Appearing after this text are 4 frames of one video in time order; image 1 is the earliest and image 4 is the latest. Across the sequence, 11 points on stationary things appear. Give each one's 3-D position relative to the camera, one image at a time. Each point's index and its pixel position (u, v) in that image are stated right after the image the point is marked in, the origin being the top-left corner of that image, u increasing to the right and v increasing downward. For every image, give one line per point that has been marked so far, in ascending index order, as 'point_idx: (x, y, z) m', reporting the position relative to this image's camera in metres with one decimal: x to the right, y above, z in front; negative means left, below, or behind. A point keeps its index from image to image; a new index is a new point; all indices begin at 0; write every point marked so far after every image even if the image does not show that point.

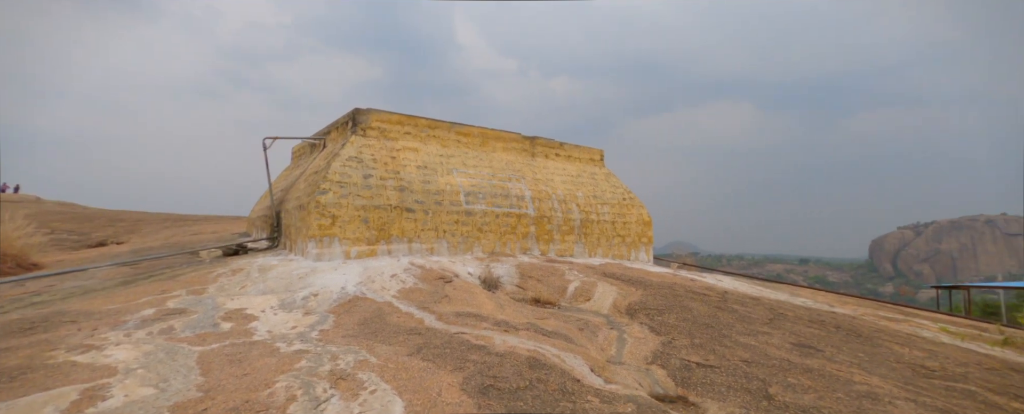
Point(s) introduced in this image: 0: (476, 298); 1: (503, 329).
0: (-0.6, -1.4, +6.4) m
1: (-0.1, -1.7, +5.5) m
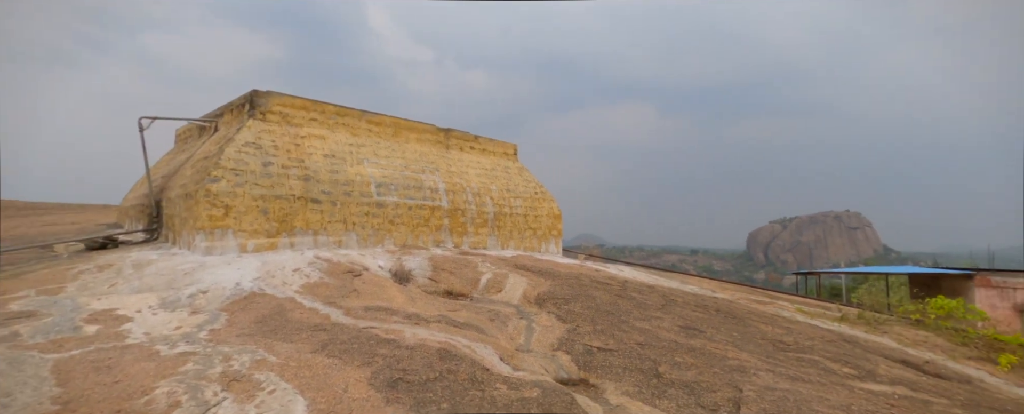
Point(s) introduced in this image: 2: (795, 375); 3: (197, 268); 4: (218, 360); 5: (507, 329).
0: (-1.9, -1.3, +6.3) m
1: (-1.3, -1.6, +5.5) m
2: (+3.3, -2.0, +4.8) m
3: (-4.6, -0.9, +6.1) m
4: (-3.1, -1.6, +4.2) m
5: (-0.1, -1.7, +5.7) m
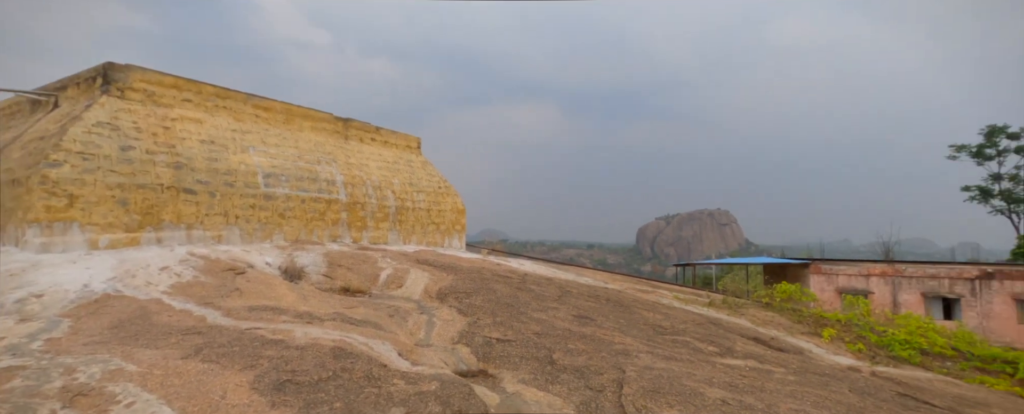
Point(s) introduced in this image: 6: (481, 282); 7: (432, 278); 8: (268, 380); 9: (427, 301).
0: (-3.3, -1.2, +5.9) m
1: (-2.6, -1.5, +5.2) m
2: (+2.1, -2.0, +5.3) m
3: (-6.0, -0.8, +5.2) m
4: (-4.2, -1.5, +3.7) m
5: (-1.4, -1.7, +5.7) m
6: (-0.4, -1.3, +7.2) m
7: (-1.3, -1.3, +7.3) m
8: (-2.5, -1.7, +3.9) m
9: (-1.3, -1.5, +6.5) m
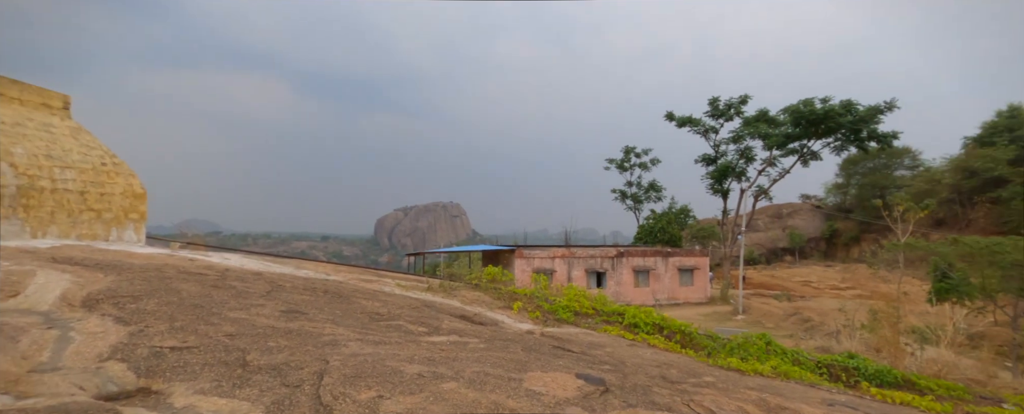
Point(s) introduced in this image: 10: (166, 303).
0: (-6.9, -1.0, +3.6) m
1: (-5.9, -1.3, +3.3) m
2: (-1.8, -1.8, +5.6) m
3: (-8.9, -0.5, +1.8) m
4: (-6.6, -1.3, +1.2) m
5: (-5.1, -1.5, +4.3) m
6: (-4.8, -1.1, +6.1) m
7: (-5.7, -1.1, +5.8) m
8: (-5.2, -1.5, +2.2) m
9: (-5.3, -1.3, +5.1) m
10: (-4.4, -1.3, +5.5) m
